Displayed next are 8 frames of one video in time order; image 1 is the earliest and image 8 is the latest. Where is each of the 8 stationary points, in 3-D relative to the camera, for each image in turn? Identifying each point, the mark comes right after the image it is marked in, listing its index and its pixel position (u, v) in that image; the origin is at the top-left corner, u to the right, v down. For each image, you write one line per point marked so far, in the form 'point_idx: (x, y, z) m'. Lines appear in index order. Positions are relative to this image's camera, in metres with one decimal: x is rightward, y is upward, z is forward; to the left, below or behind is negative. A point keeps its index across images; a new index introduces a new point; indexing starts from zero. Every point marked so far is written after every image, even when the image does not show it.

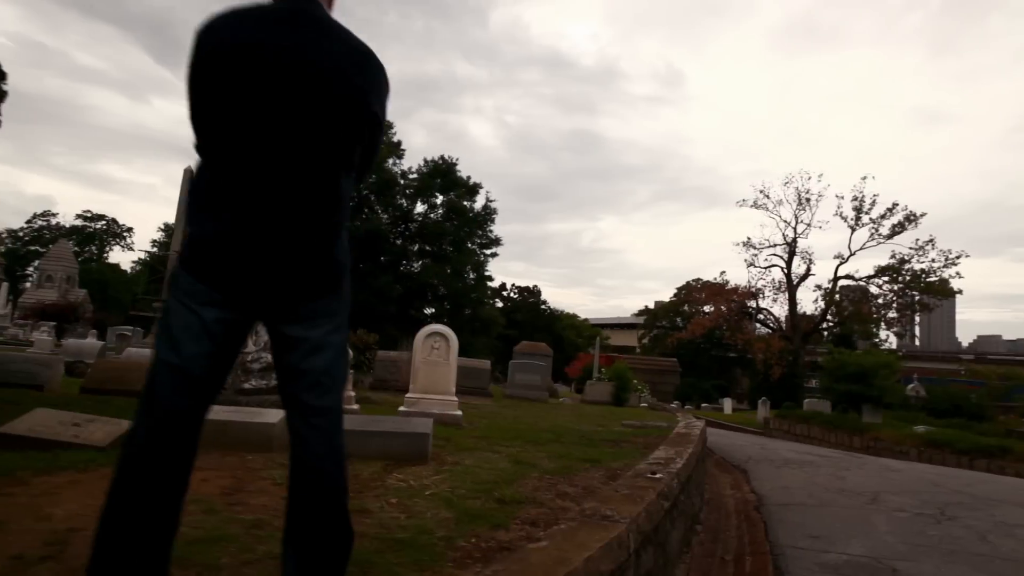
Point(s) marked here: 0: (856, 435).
0: (+10.8, -4.6, +18.2) m
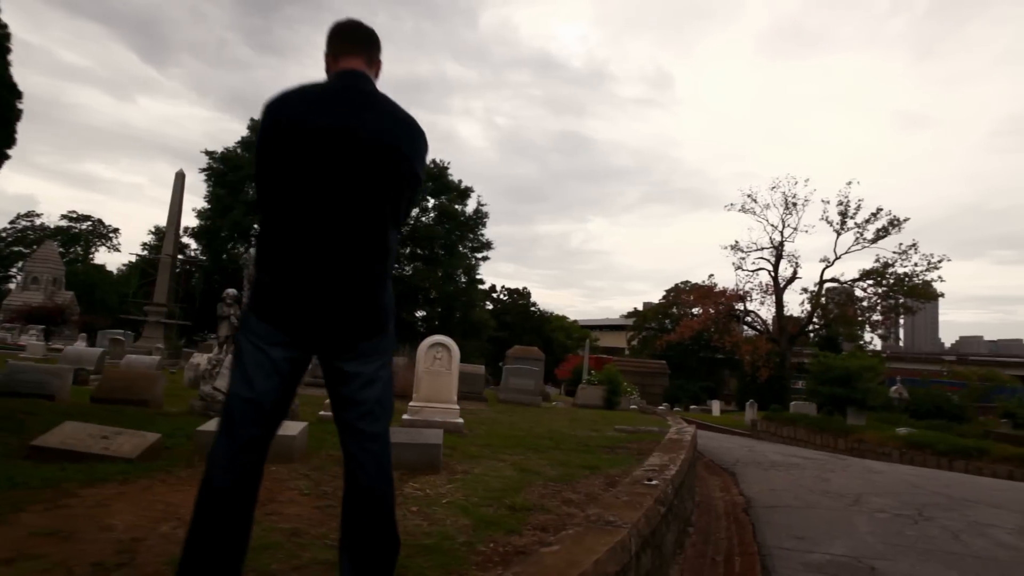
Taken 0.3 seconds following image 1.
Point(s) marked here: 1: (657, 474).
0: (+10.6, -4.8, +18.6) m
1: (+1.3, -1.6, +5.1) m
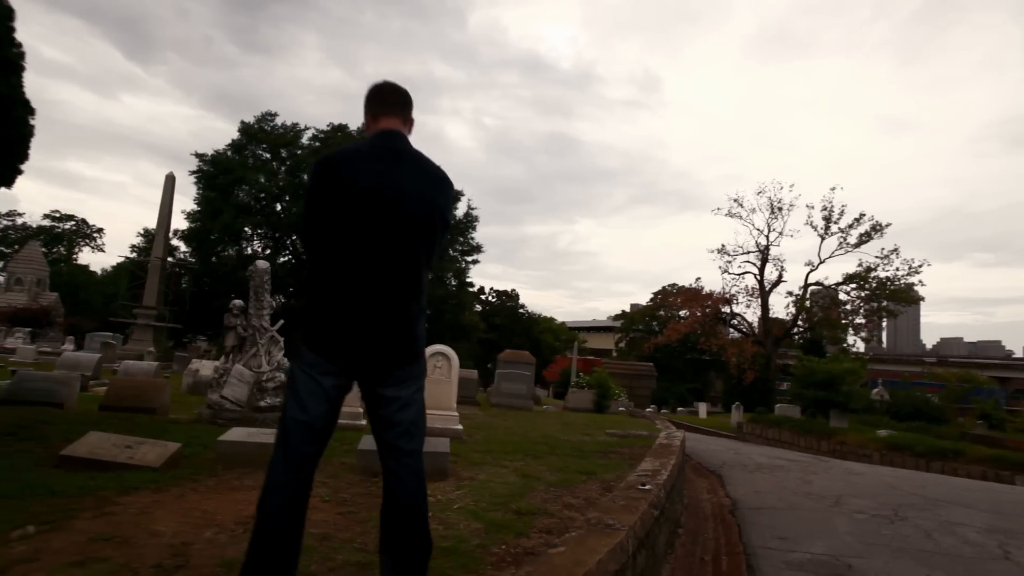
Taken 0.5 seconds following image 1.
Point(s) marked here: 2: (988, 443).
0: (+10.3, -5.0, +19.1) m
1: (+1.3, -1.8, +5.4) m
2: (+15.2, -4.9, +18.3) m
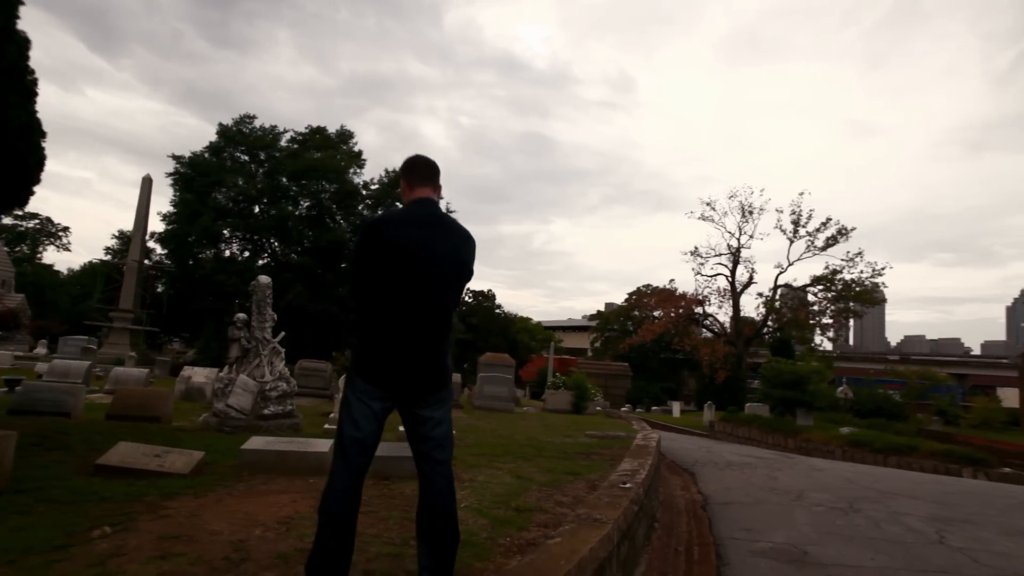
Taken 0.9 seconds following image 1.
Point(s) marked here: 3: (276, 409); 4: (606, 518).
0: (+9.7, -5.2, +20.0) m
1: (+1.2, -1.9, +5.9) m
2: (+14.5, -5.1, +19.5) m
3: (-2.9, -1.5, +7.1) m
4: (+0.7, -1.7, +4.3) m
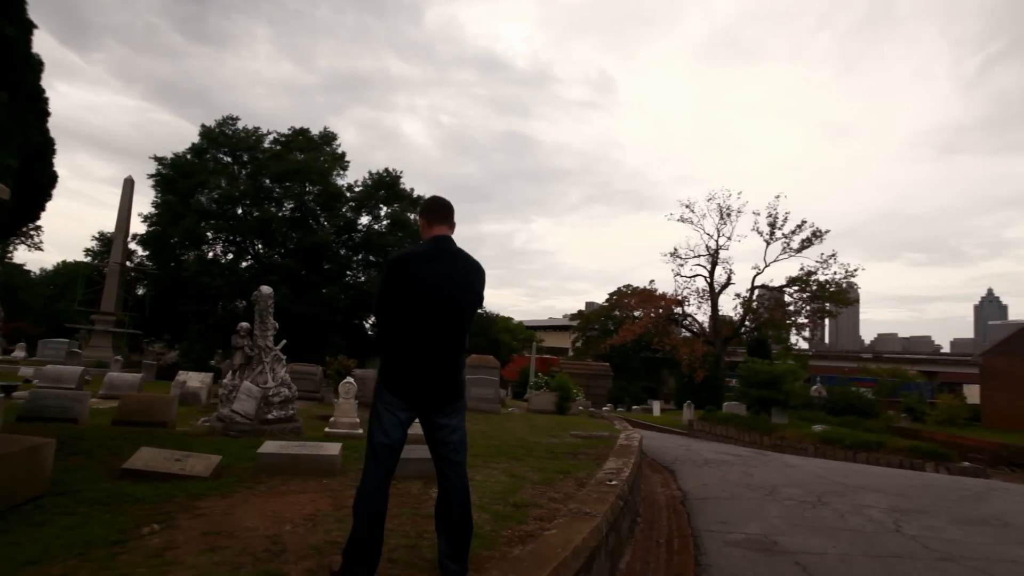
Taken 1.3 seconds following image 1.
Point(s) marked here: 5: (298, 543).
0: (+9.1, -5.3, +20.8) m
1: (+1.1, -2.1, +6.4) m
2: (+14.0, -5.2, +20.4) m
3: (-3.0, -1.6, +7.4) m
4: (+0.7, -1.8, +4.7) m
5: (-1.2, -1.5, +3.4) m
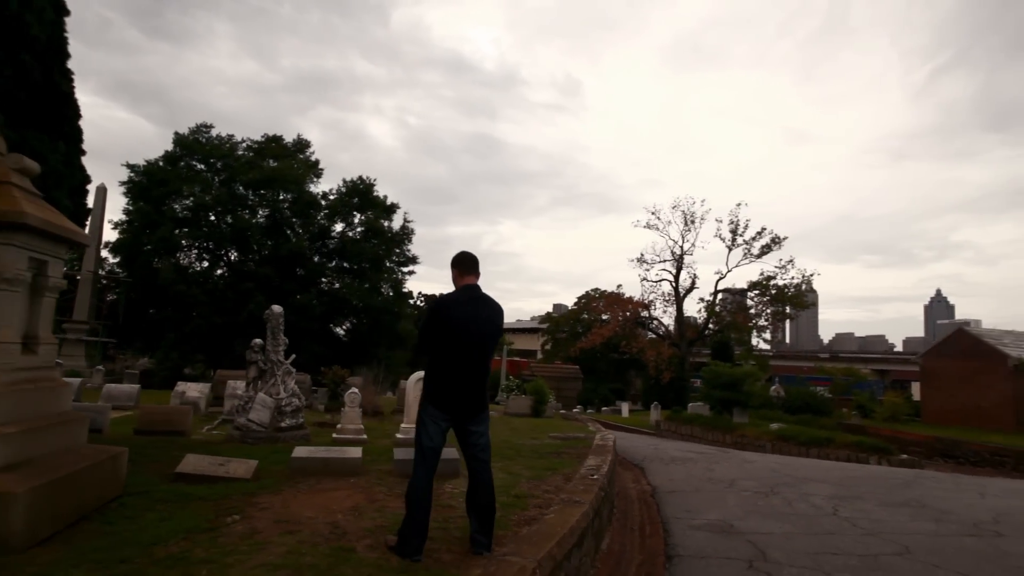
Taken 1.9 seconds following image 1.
0: (+8.3, -5.6, +22.2) m
1: (+1.1, -2.3, +7.4) m
2: (+13.2, -5.4, +22.0) m
3: (-3.1, -1.9, +8.2) m
4: (+0.7, -2.1, +5.7) m
5: (-1.2, -1.8, +4.2) m
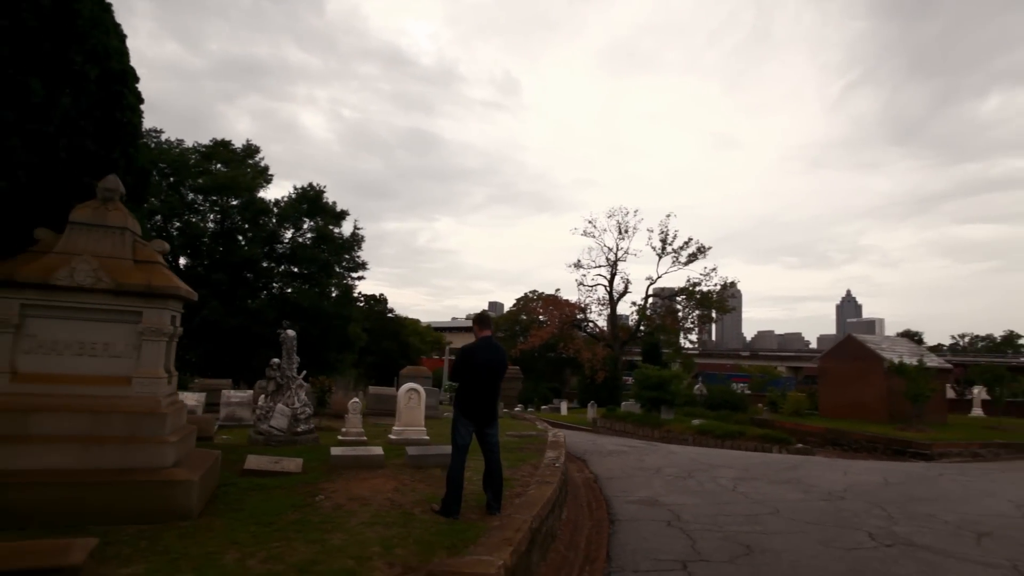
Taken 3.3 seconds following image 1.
0: (+6.2, -6.1, +25.0) m
1: (+0.7, -2.9, +9.5) m
2: (+11.1, -6.0, +25.4) m
3: (-3.5, -2.4, +9.9) m
4: (+0.5, -2.6, +7.8) m
5: (-1.1, -2.3, +6.2) m
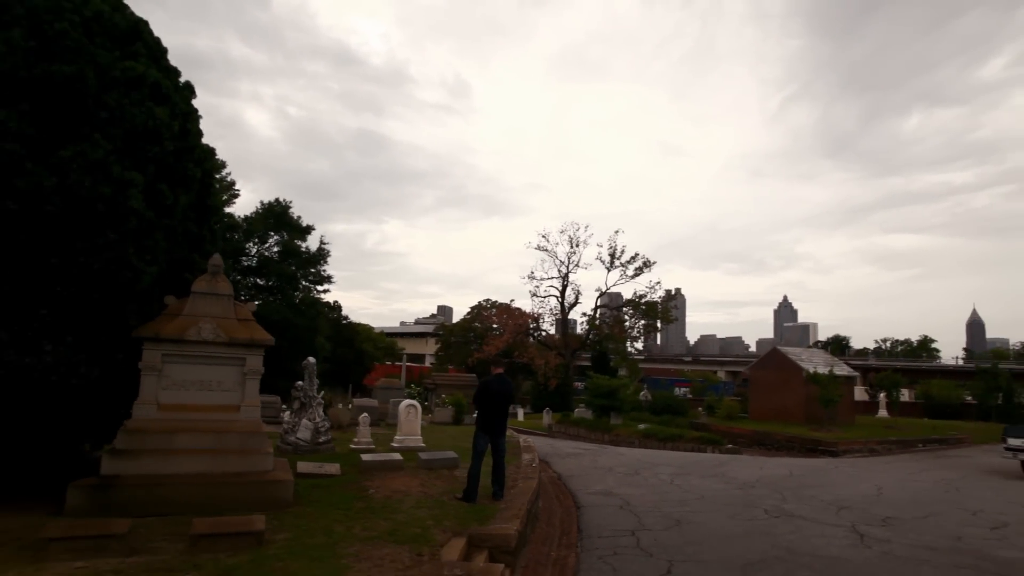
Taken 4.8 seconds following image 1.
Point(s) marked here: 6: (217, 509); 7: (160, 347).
0: (+4.5, -7.0, +27.8) m
1: (+0.4, -3.6, +11.9) m
2: (+9.4, -6.9, +28.6) m
3: (-3.9, -3.1, +11.9) m
4: (+0.4, -3.3, +10.2) m
5: (-1.2, -3.0, +8.4) m
6: (-3.5, -2.7, +6.9) m
7: (-4.4, -0.7, +7.2) m
